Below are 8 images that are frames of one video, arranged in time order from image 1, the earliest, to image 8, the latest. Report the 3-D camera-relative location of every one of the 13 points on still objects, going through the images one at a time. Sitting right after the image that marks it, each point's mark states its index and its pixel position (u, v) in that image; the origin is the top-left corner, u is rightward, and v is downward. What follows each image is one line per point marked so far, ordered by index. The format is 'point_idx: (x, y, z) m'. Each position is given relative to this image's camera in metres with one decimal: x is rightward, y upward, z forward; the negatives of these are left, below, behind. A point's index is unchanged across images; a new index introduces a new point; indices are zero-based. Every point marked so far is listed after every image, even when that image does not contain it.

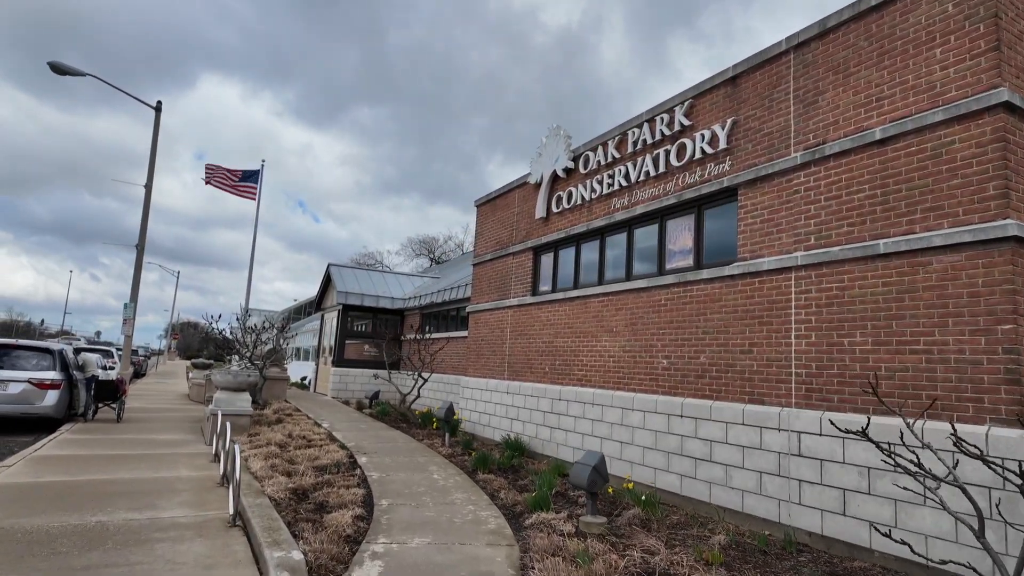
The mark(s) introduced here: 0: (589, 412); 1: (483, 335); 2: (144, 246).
0: (+1.2, -1.9, +9.0) m
1: (-0.6, -1.0, +12.7) m
2: (-12.0, +1.4, +19.2) m
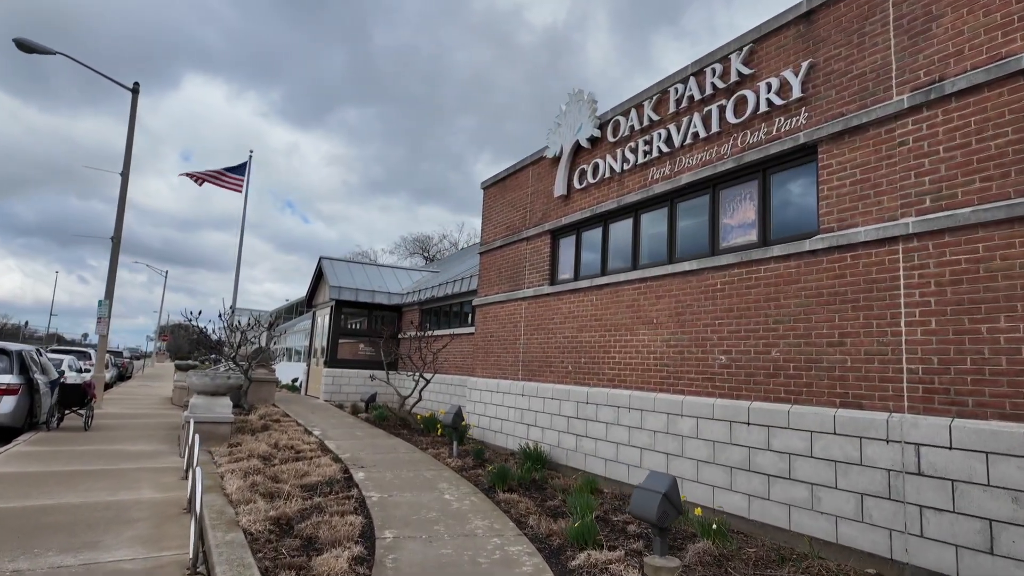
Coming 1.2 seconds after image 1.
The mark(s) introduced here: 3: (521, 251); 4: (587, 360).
0: (+1.5, -1.7, +7.7) m
1: (-0.4, -0.8, +11.4) m
2: (-11.8, +1.5, +17.8) m
3: (+0.2, +0.7, +10.8) m
4: (+1.1, -1.1, +8.7) m
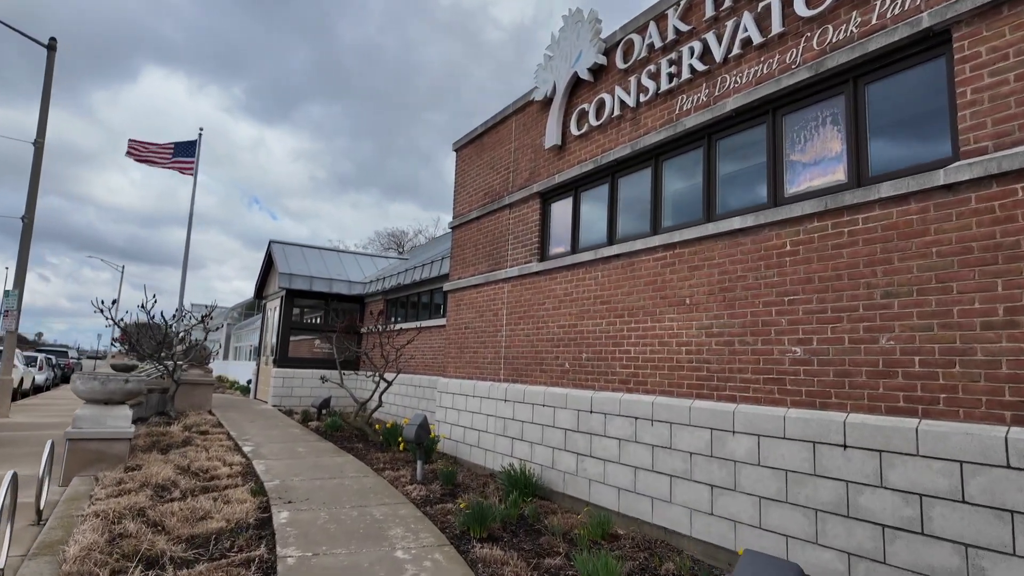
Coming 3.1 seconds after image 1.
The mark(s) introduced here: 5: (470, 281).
0: (+1.3, -1.4, +5.7) m
1: (-0.7, -0.5, +9.3) m
2: (-12.4, +1.8, +15.2) m
3: (-0.1, +1.0, +8.7) m
4: (+0.9, -0.8, +6.6) m
5: (-0.7, +0.1, +9.3) m
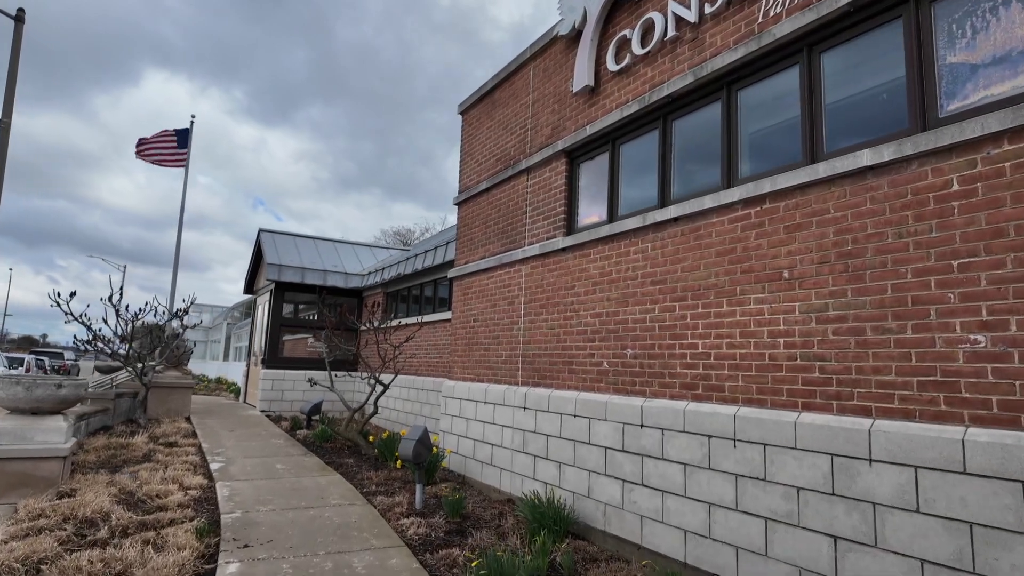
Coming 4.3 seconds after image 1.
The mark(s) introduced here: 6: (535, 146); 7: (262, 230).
0: (+1.5, -1.2, +4.1) m
1: (-0.5, -0.3, +7.8) m
2: (-12.1, +1.9, +13.8) m
3: (+0.1, +1.2, +7.2) m
4: (+1.1, -0.5, +5.1) m
5: (-0.4, +0.3, +7.8) m
6: (+0.3, +1.7, +7.0) m
7: (-6.5, +1.5, +15.4) m
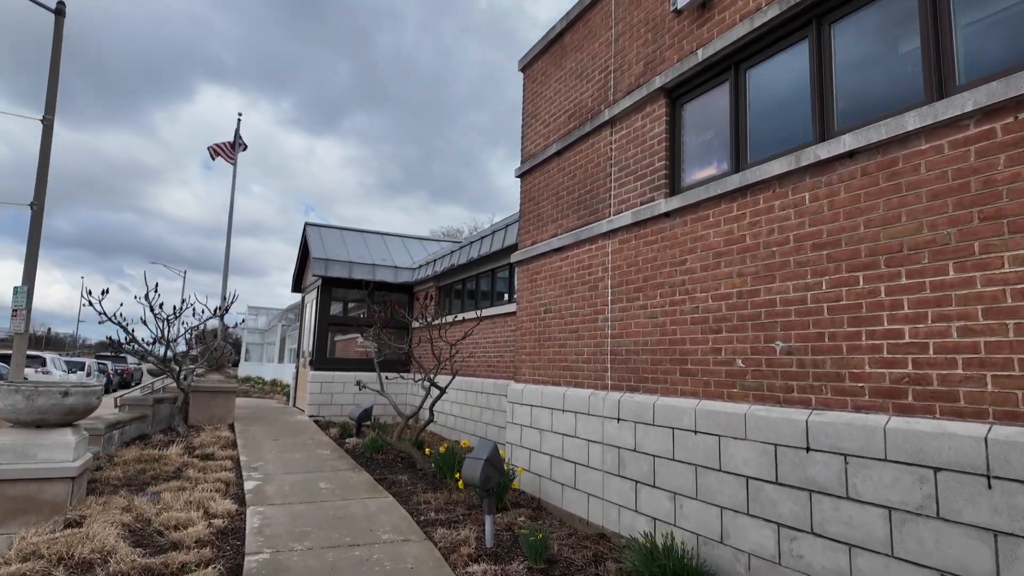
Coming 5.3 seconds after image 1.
0: (+2.1, -1.0, +2.7) m
1: (+0.4, -0.1, +6.4) m
2: (-10.8, +1.9, +13.4) m
3: (+0.9, +1.4, +5.9) m
4: (+1.7, -0.3, +3.6) m
5: (+0.4, +0.5, +6.5) m
6: (+1.0, +1.9, +5.6) m
7: (-5.1, +1.6, +14.6) m
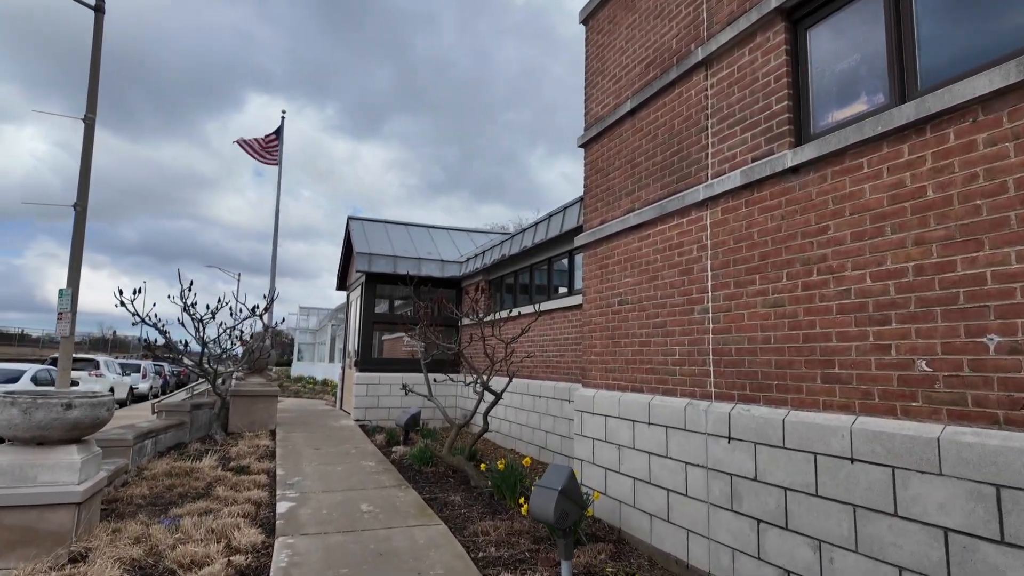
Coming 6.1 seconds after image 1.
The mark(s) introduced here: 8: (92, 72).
0: (+2.4, -0.8, +1.5) m
1: (+1.0, 0.0, +5.4) m
2: (-9.6, +1.8, +13.2) m
3: (+1.4, +1.5, +4.7) m
4: (+2.2, -0.2, +2.5) m
5: (+1.0, +0.6, +5.4) m
6: (+1.5, +2.0, +4.4) m
7: (-3.8, +1.6, +13.9) m
8: (-9.6, +5.0, +13.5) m
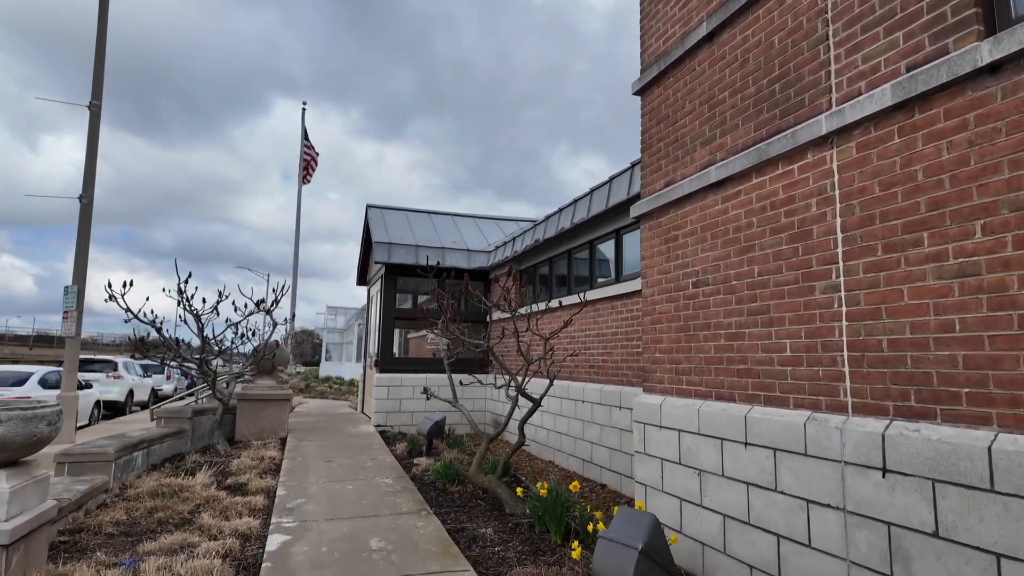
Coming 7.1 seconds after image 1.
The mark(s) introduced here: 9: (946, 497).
0: (+2.5, -0.7, +0.2) m
1: (+1.3, +0.1, +4.1) m
2: (-8.9, +1.9, +12.4) m
3: (+1.7, +1.7, +3.5) m
4: (+2.3, 0.0, +1.2) m
5: (+1.3, +0.8, +4.2) m
6: (+1.8, +2.2, +3.2) m
7: (-3.1, +1.8, +12.9) m
8: (-9.0, +5.1, +12.8) m
9: (+1.8, -0.8, +2.4) m
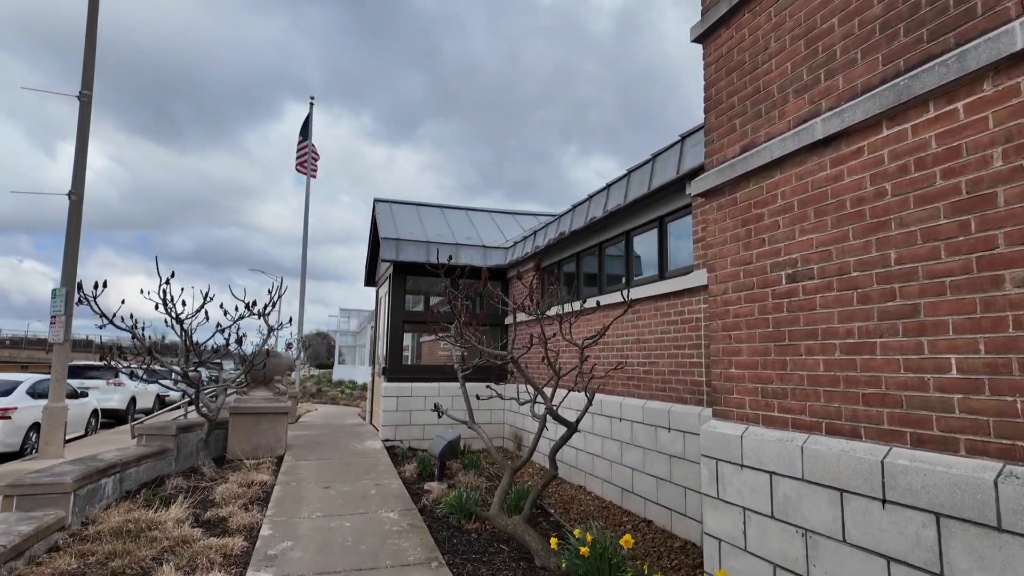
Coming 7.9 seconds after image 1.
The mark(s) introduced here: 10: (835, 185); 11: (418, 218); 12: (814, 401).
0: (+2.6, -0.6, -0.9) m
1: (+1.5, +0.2, +3.1) m
2: (-8.6, +1.8, +11.6) m
3: (+1.8, +1.7, +2.4) m
4: (+2.5, 0.0, +0.1) m
5: (+1.5, +0.8, +3.1) m
6: (+1.9, +2.2, +2.1) m
7: (-2.8, +1.7, +11.9) m
8: (-8.6, +5.0, +12.0) m
9: (+1.9, -0.8, +1.3) m
10: (+1.6, +0.5, +2.9) m
11: (-1.8, +1.3, +11.4) m
12: (+1.5, -0.6, +3.0) m
